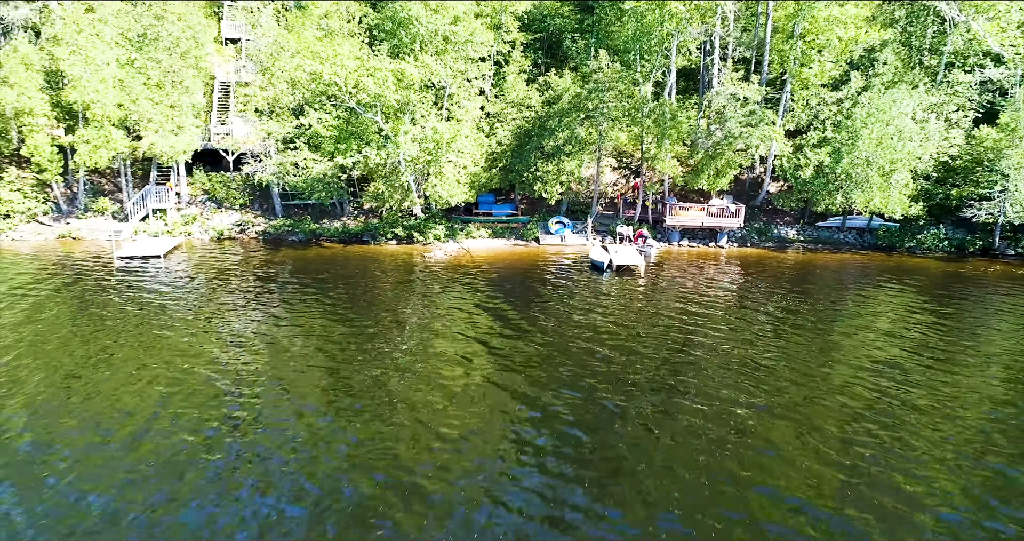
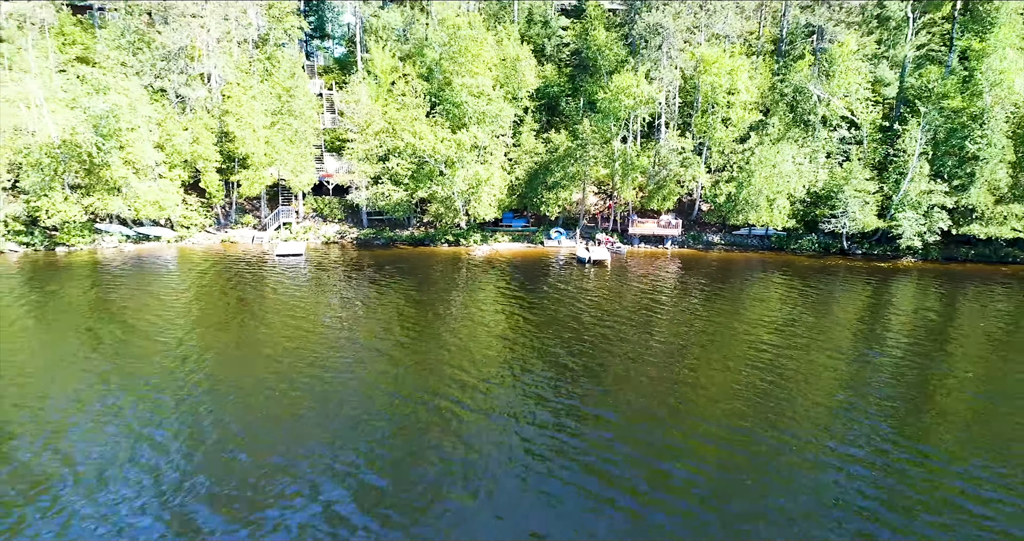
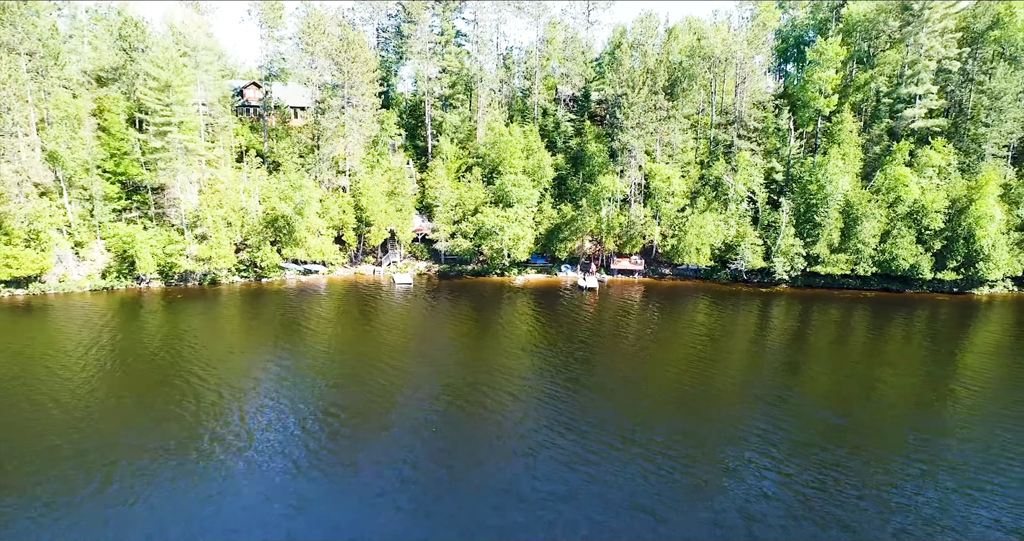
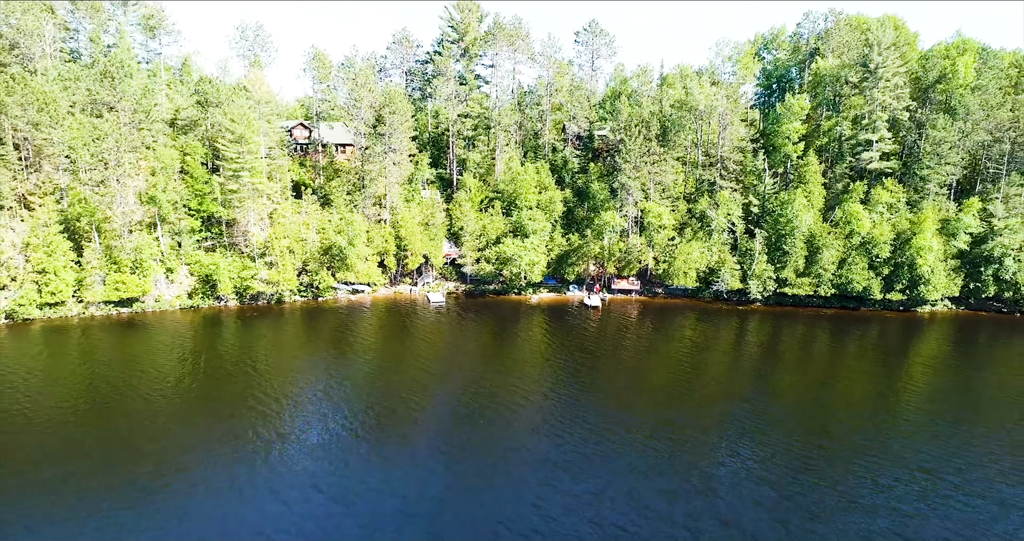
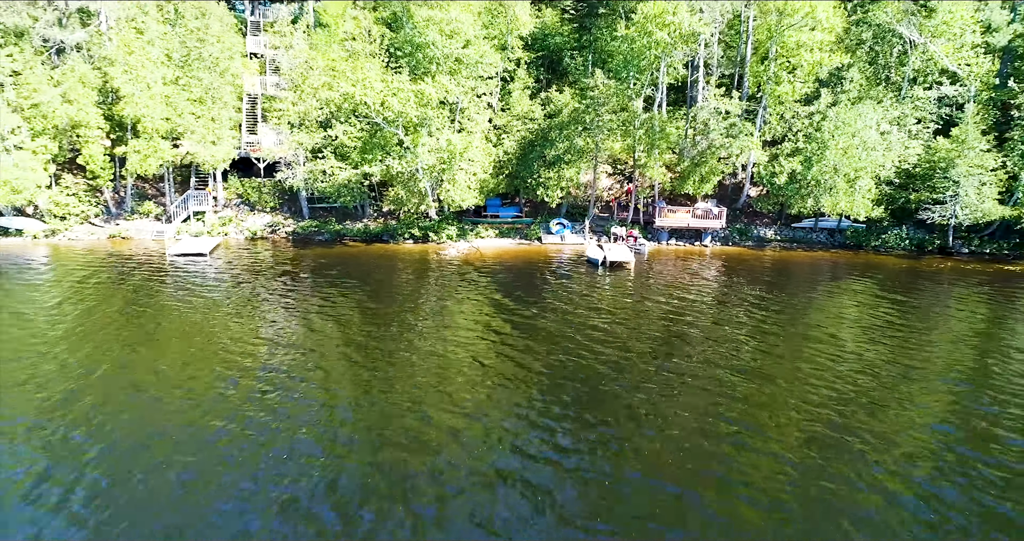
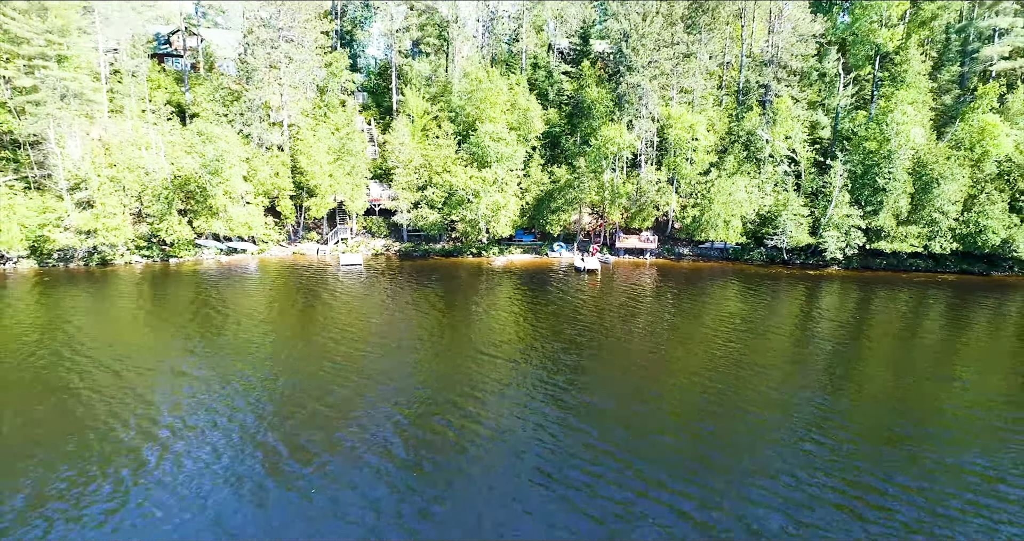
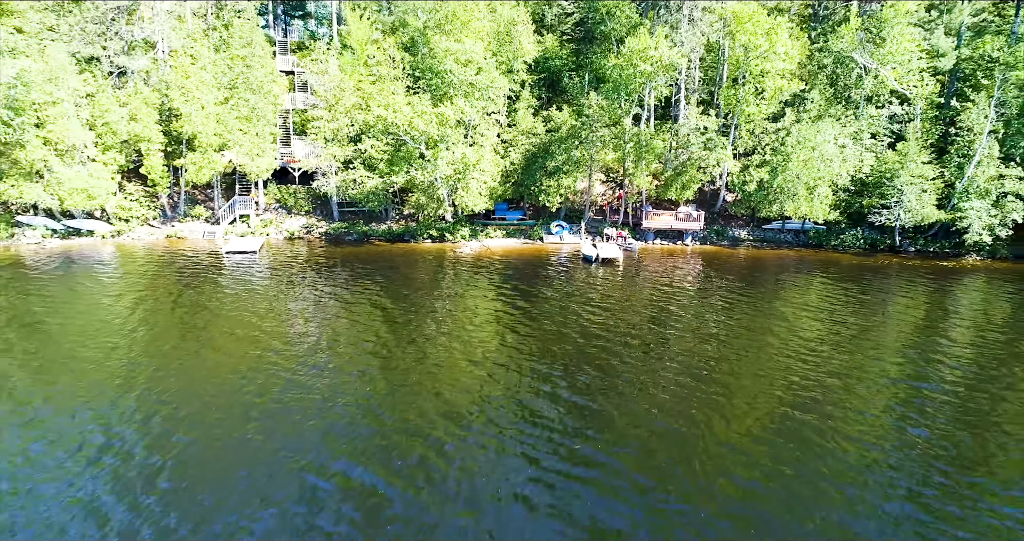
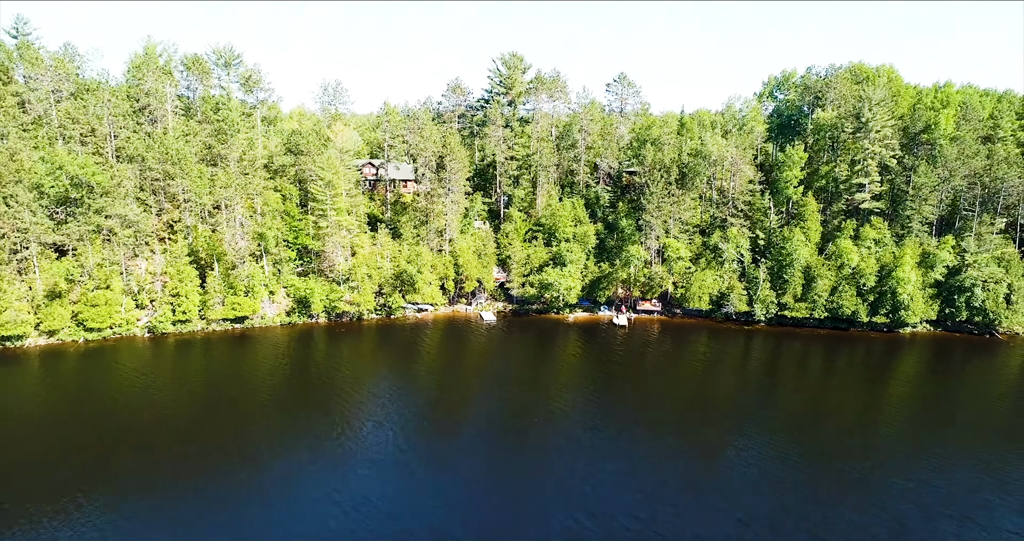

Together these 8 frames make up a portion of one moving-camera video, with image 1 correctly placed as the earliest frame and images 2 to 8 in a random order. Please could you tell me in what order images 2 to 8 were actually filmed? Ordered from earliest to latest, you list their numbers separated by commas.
5, 7, 2, 6, 3, 4, 8
